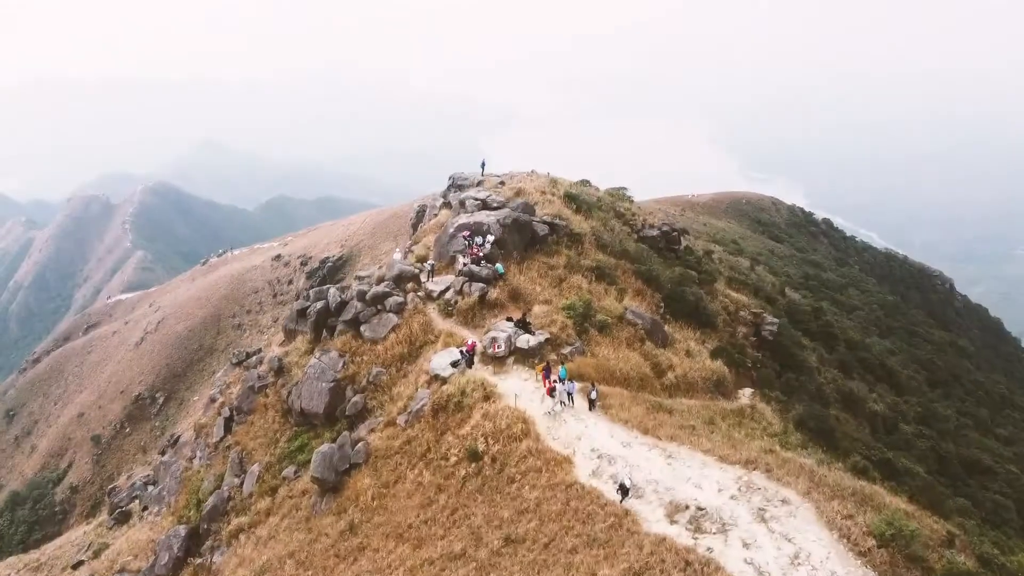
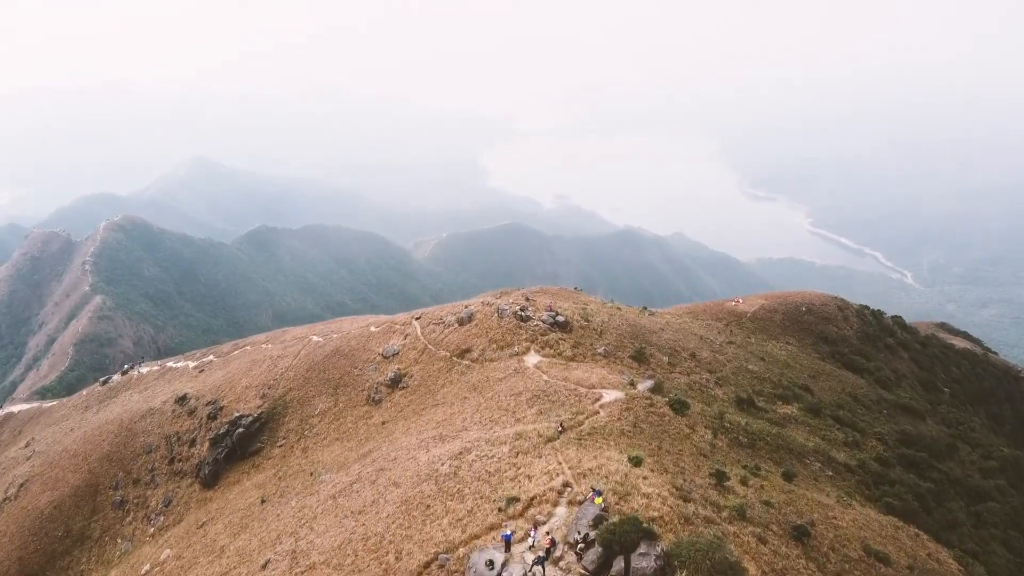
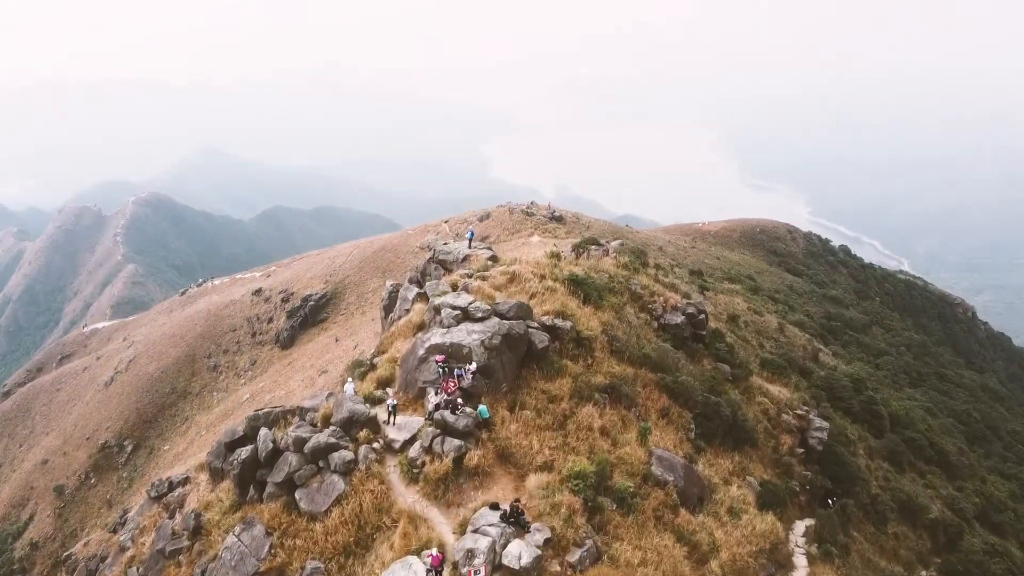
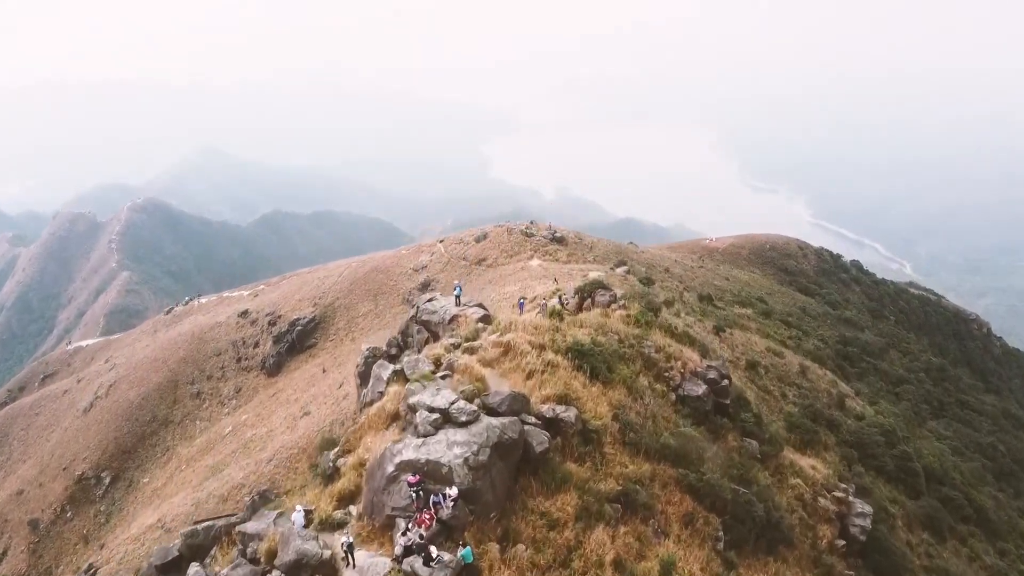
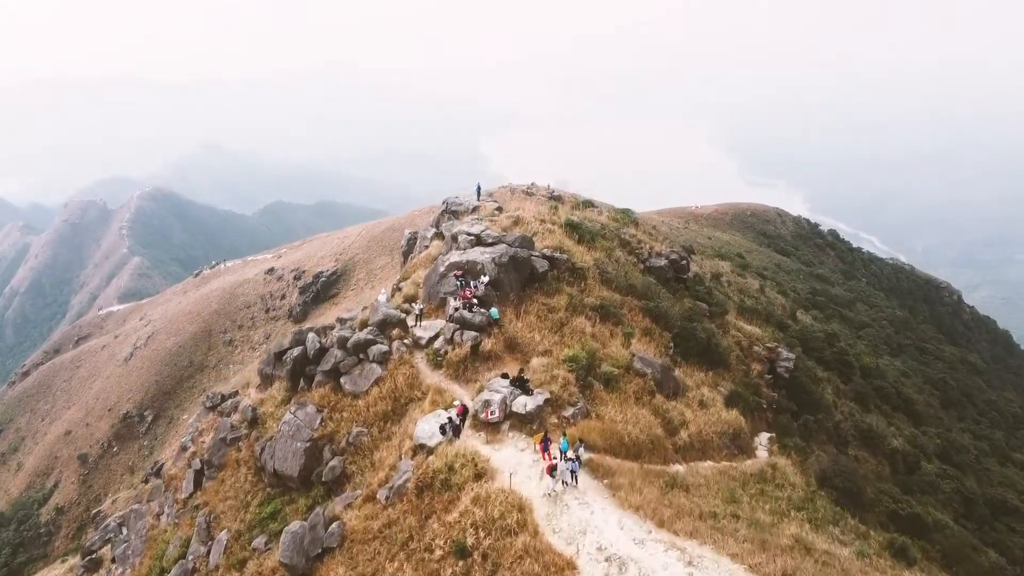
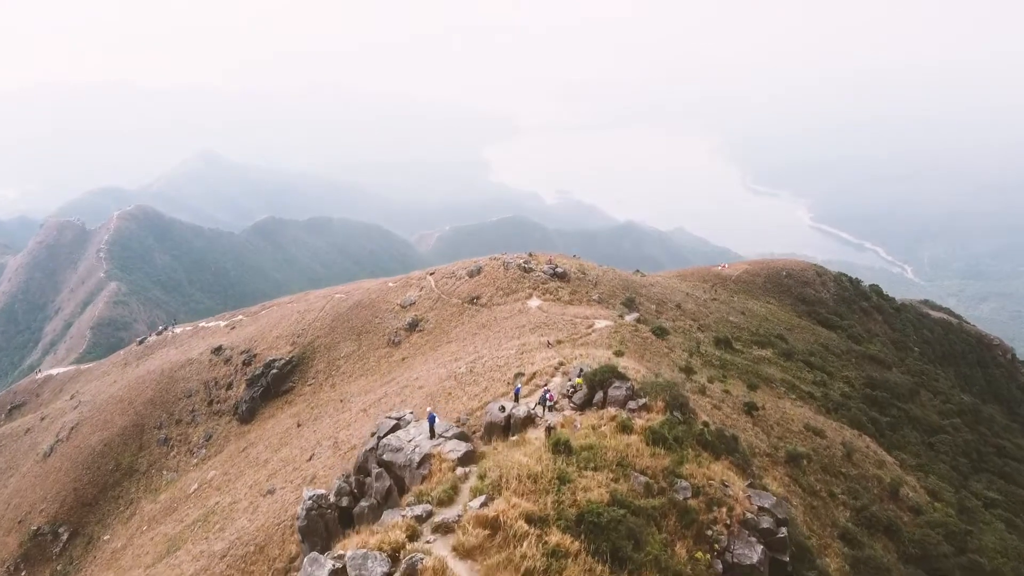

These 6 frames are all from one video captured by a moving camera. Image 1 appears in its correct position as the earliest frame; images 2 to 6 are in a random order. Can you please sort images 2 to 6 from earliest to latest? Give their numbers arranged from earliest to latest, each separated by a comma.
5, 3, 4, 6, 2
